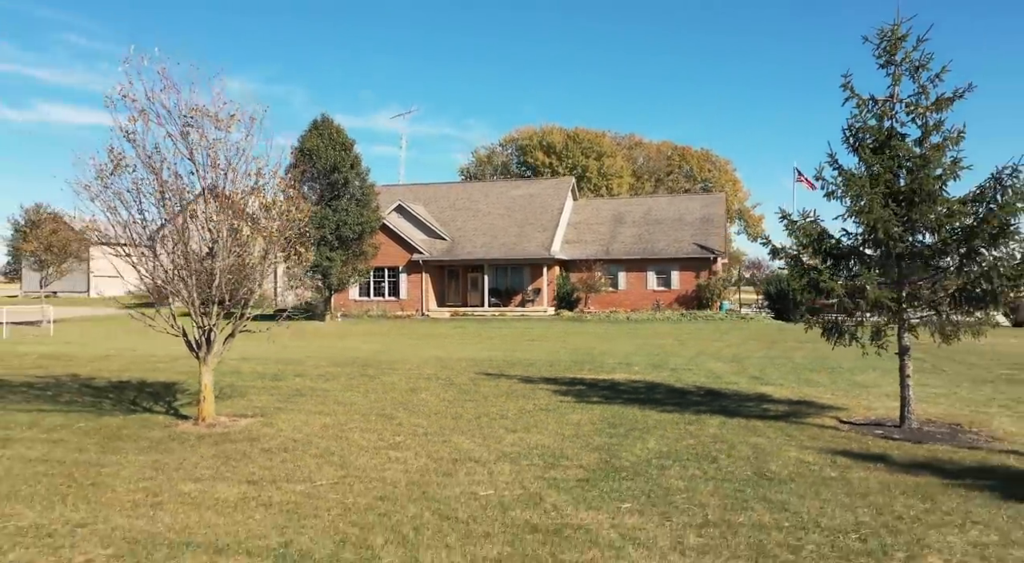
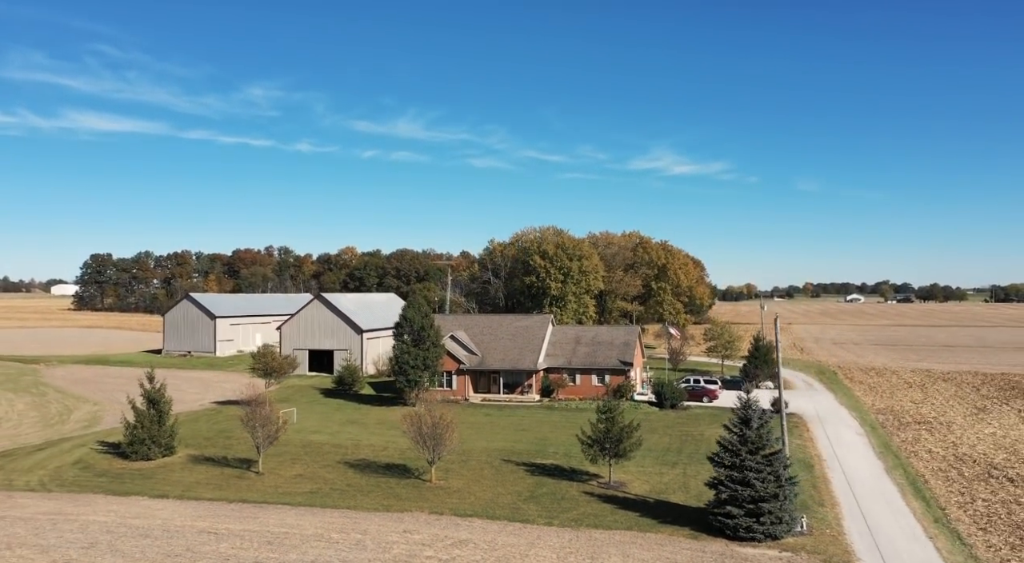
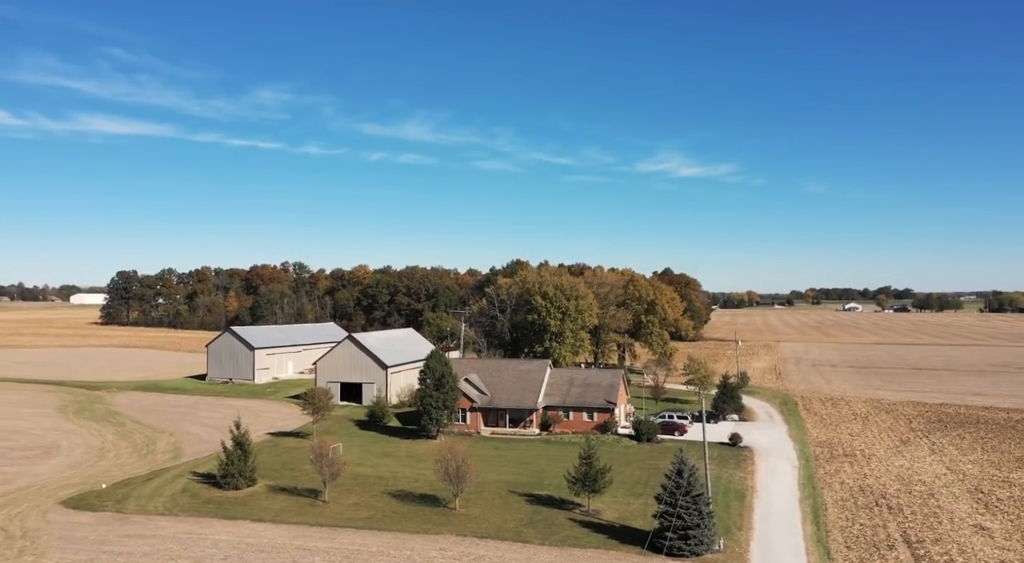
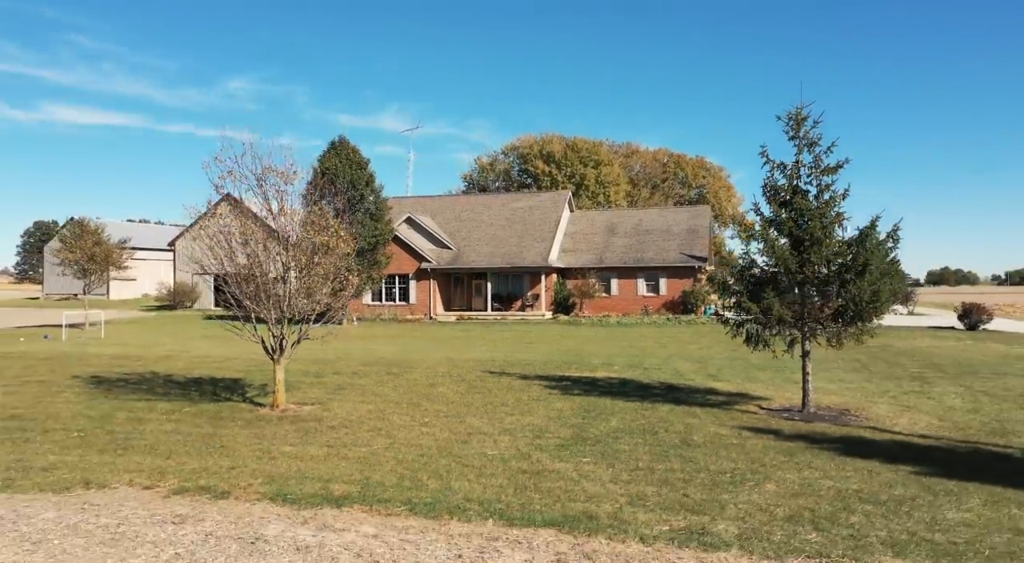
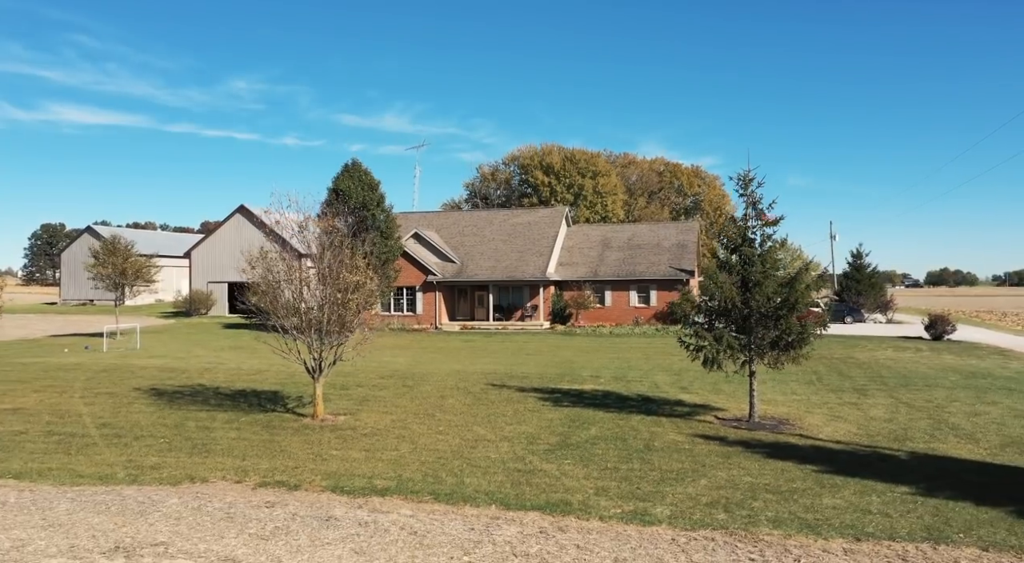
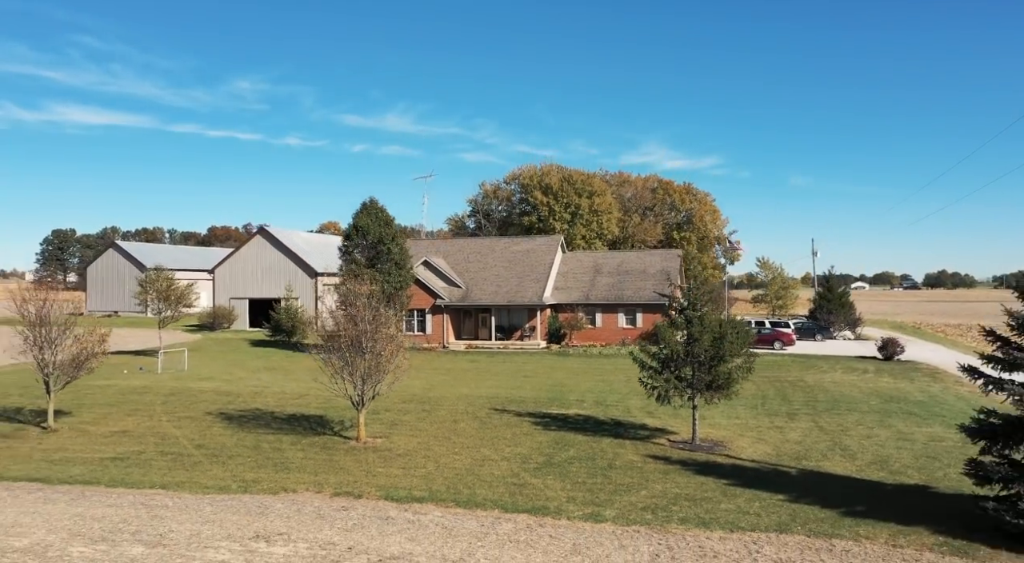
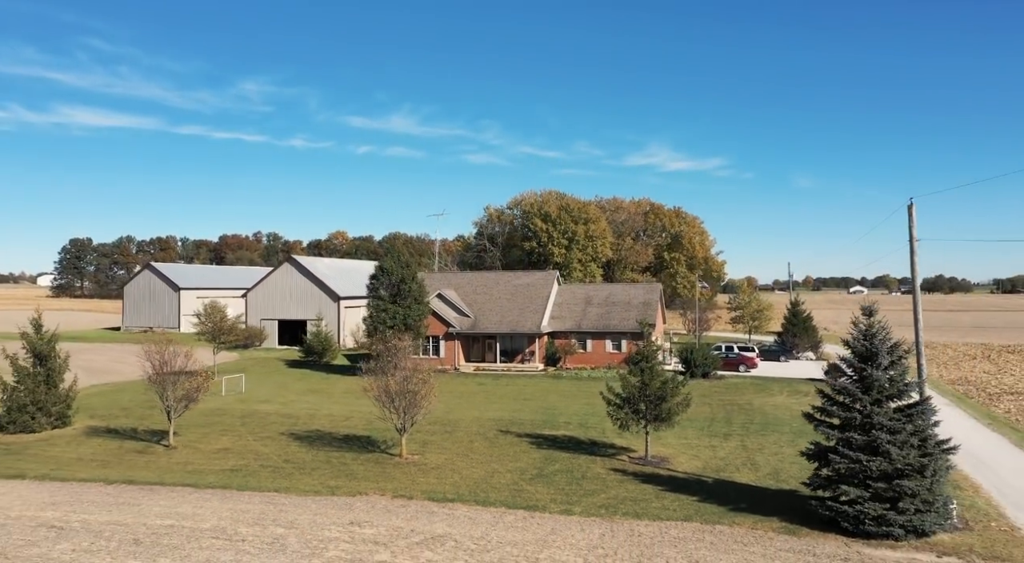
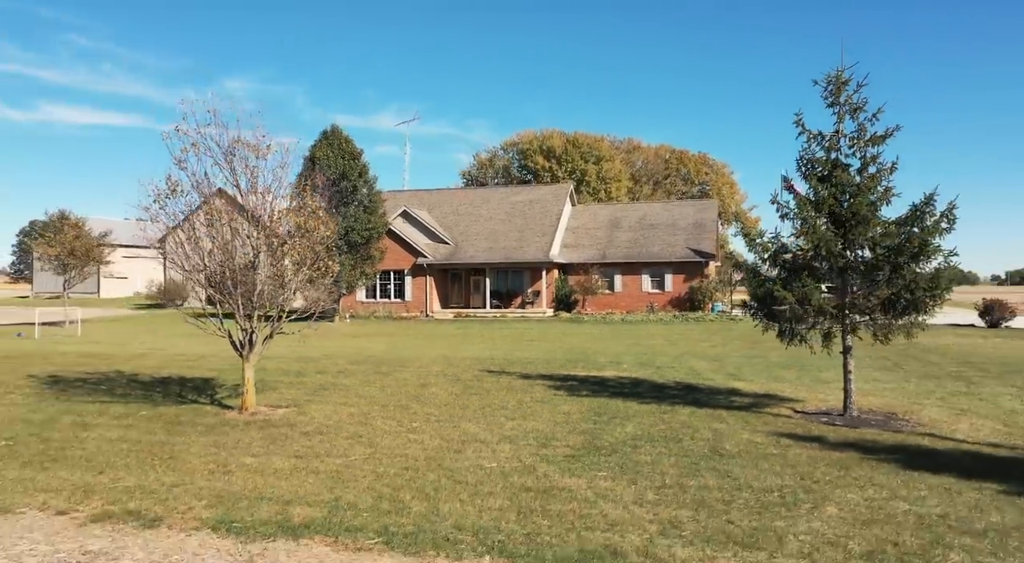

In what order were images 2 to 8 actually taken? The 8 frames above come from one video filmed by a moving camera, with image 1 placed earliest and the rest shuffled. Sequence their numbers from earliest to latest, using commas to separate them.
8, 4, 5, 6, 7, 2, 3
